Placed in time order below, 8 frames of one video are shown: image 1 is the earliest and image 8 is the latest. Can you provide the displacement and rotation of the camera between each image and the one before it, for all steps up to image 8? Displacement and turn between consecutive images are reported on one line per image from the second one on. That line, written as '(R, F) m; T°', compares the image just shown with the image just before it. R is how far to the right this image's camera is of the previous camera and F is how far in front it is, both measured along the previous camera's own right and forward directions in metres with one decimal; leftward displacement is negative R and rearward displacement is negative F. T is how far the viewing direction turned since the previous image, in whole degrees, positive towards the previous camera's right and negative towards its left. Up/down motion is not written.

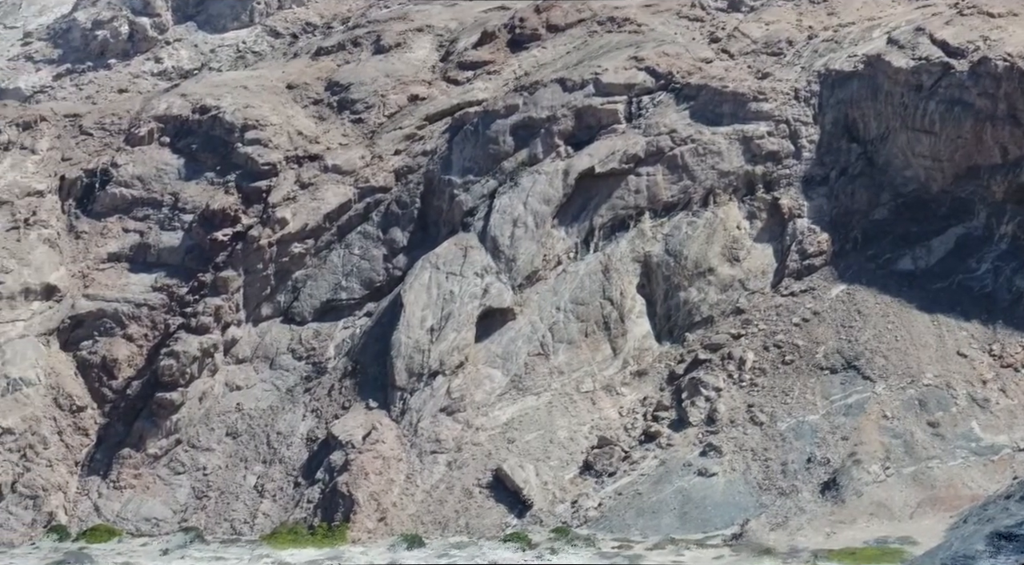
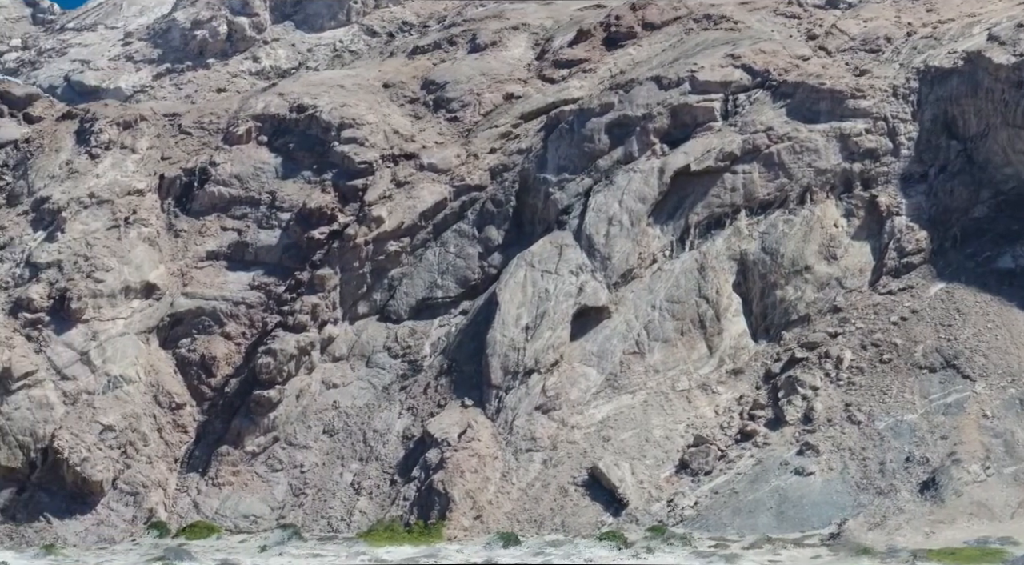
(-1.2, 0.0) m; -1°
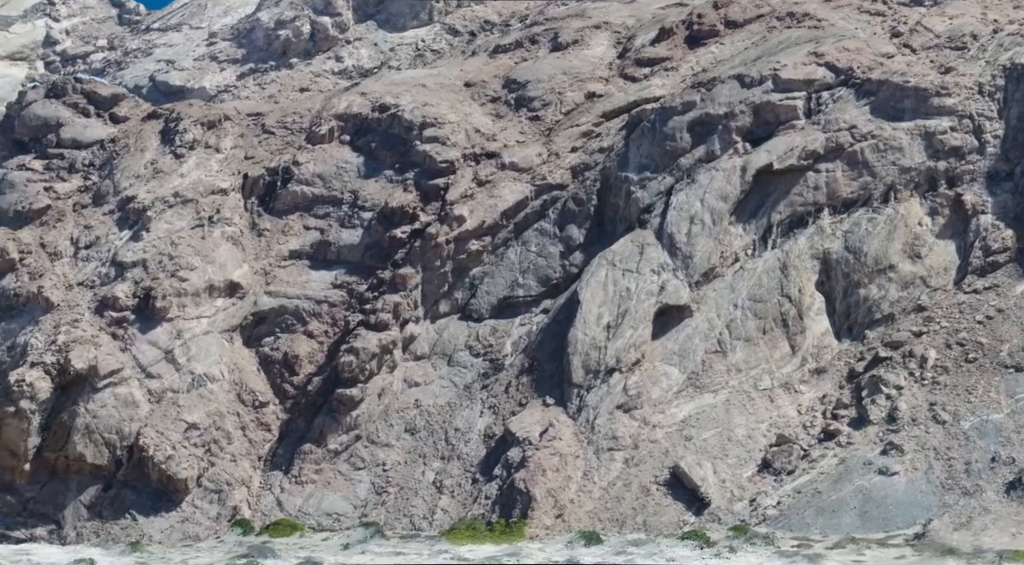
(-1.0, 0.0) m; -1°
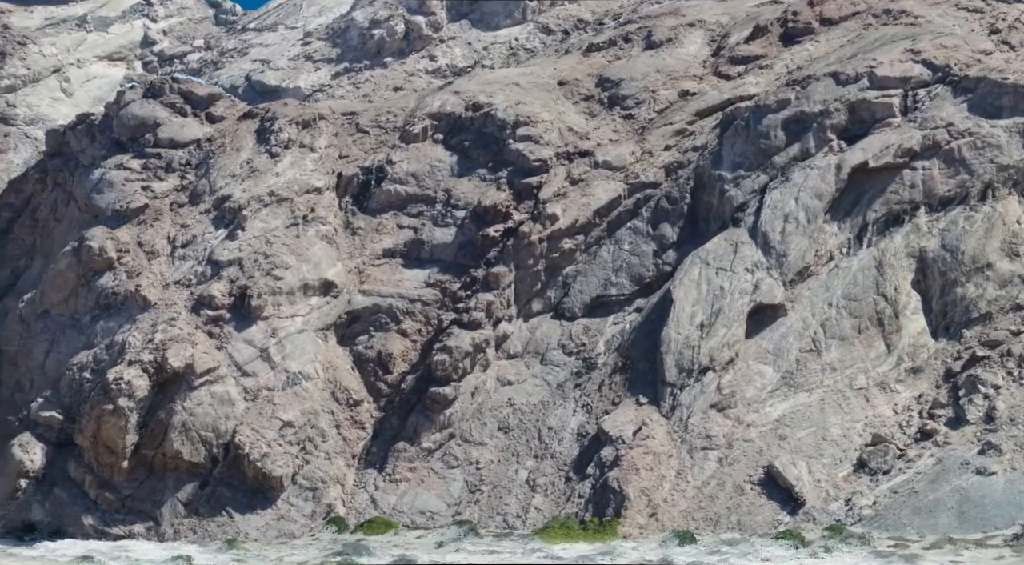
(-1.2, 0.0) m; -1°
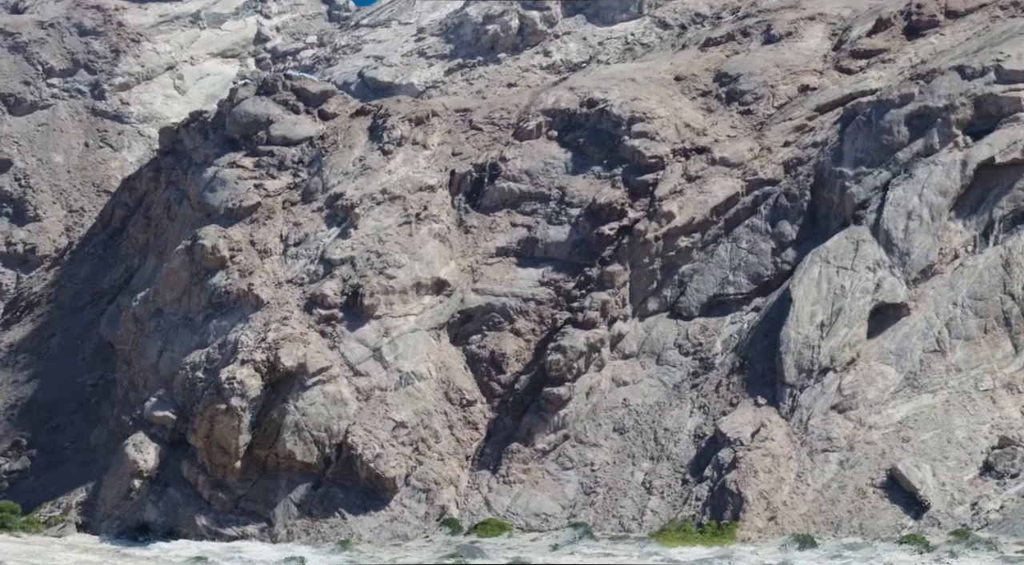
(-1.4, +0.3) m; -2°
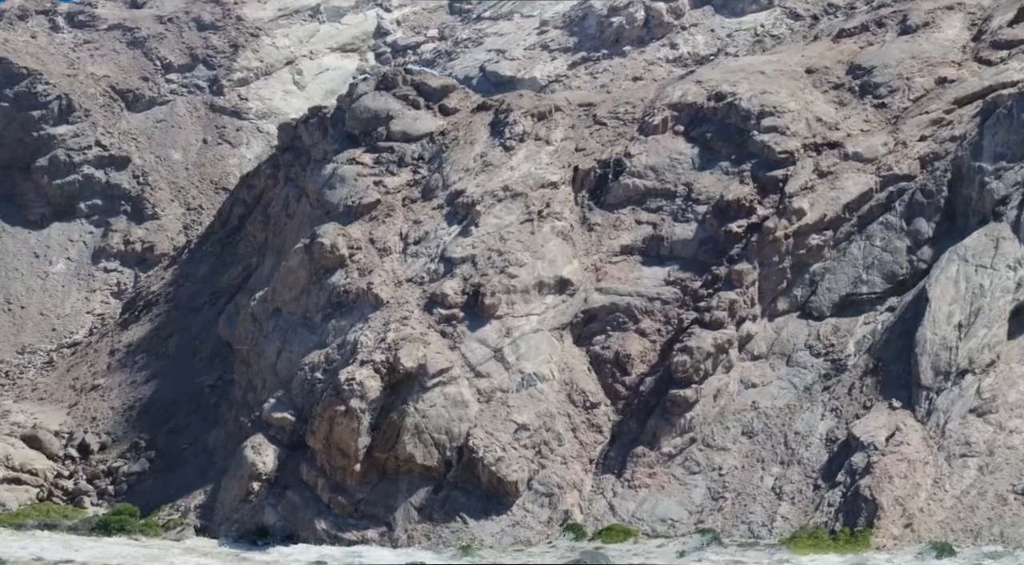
(-1.5, +0.6) m; -2°
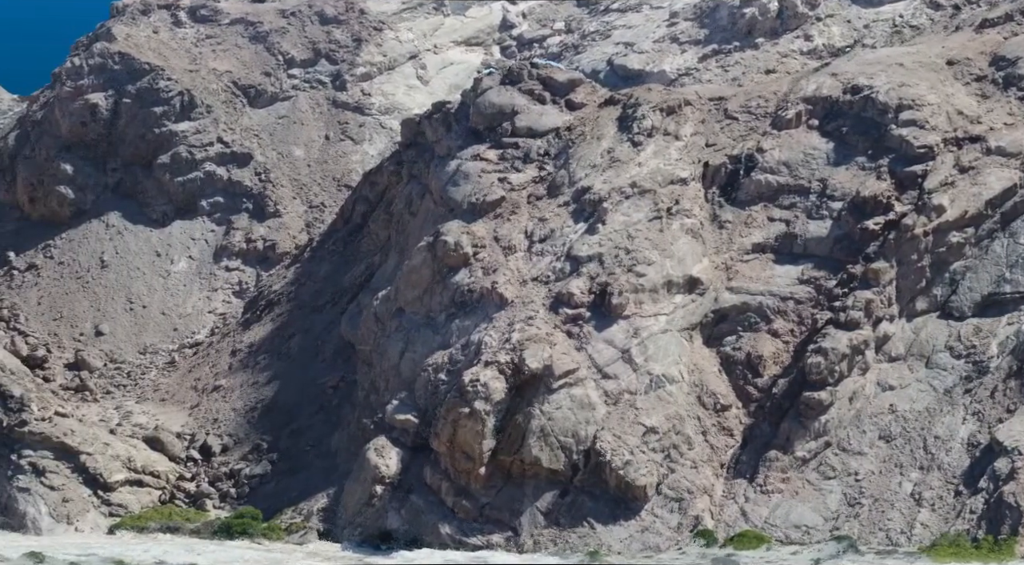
(-1.5, +0.6) m; -2°
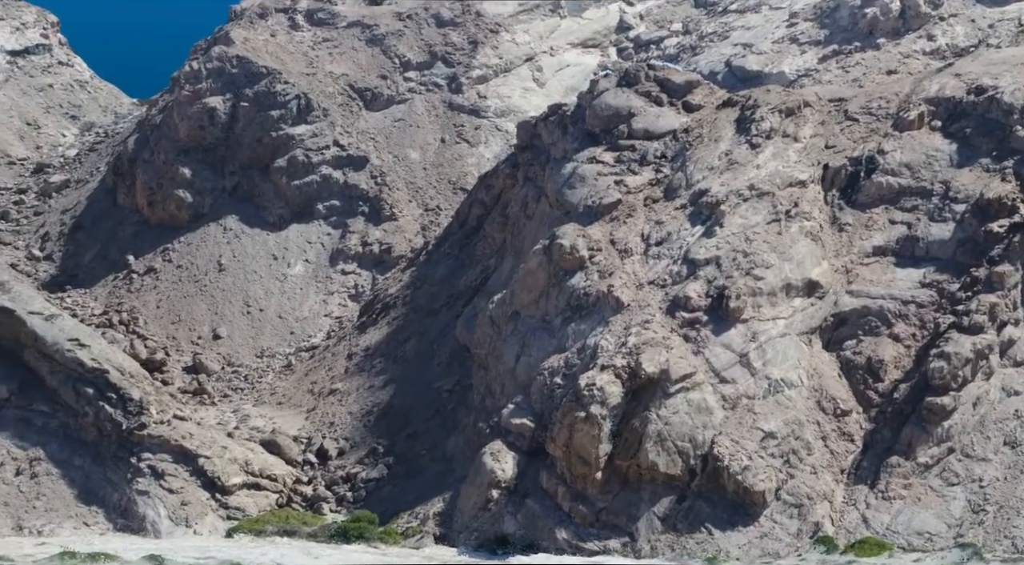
(-1.4, +0.1) m; -2°
